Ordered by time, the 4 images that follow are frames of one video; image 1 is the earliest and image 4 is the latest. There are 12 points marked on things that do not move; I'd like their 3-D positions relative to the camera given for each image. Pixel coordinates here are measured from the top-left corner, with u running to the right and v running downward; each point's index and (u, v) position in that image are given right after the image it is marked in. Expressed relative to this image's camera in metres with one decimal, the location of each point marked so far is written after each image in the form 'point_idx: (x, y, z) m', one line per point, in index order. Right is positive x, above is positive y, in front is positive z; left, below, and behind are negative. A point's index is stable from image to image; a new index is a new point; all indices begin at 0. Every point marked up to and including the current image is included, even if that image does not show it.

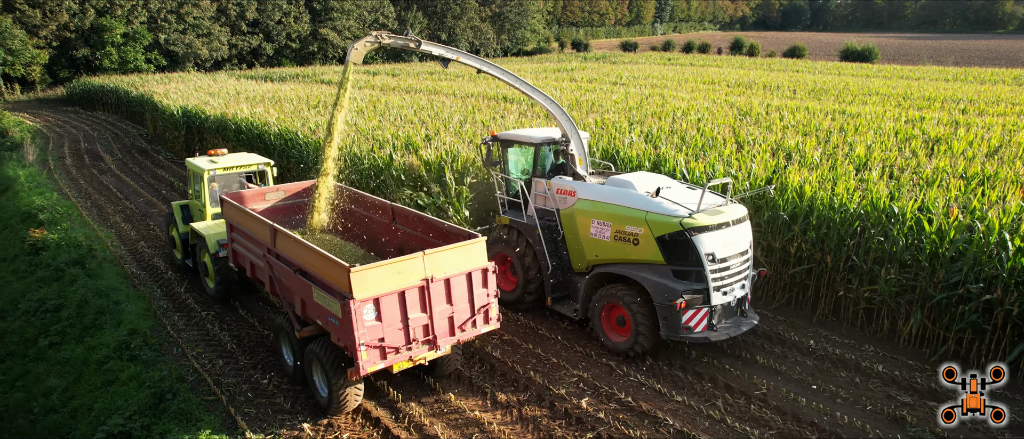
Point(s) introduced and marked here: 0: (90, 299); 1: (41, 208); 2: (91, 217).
0: (-5.0, -0.9, +7.1) m
1: (-8.5, +0.2, +10.8) m
2: (-7.6, 0.0, +10.8) m
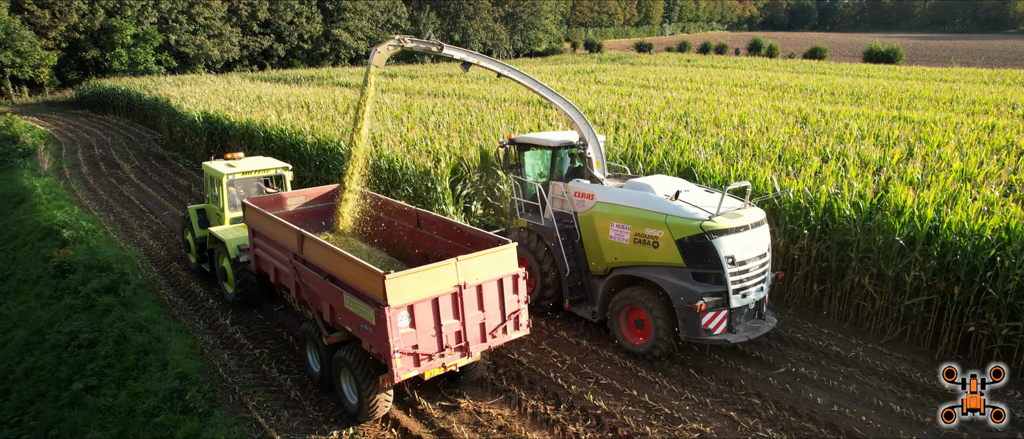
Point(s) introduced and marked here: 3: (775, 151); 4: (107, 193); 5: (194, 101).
0: (-4.1, -1.2, +6.4) m
1: (-7.5, -0.1, +10.0) m
2: (-6.7, -0.2, +10.1) m
3: (+4.1, +1.1, +9.1) m
4: (-8.8, +0.6, +13.0) m
5: (-9.6, +3.6, +18.0) m
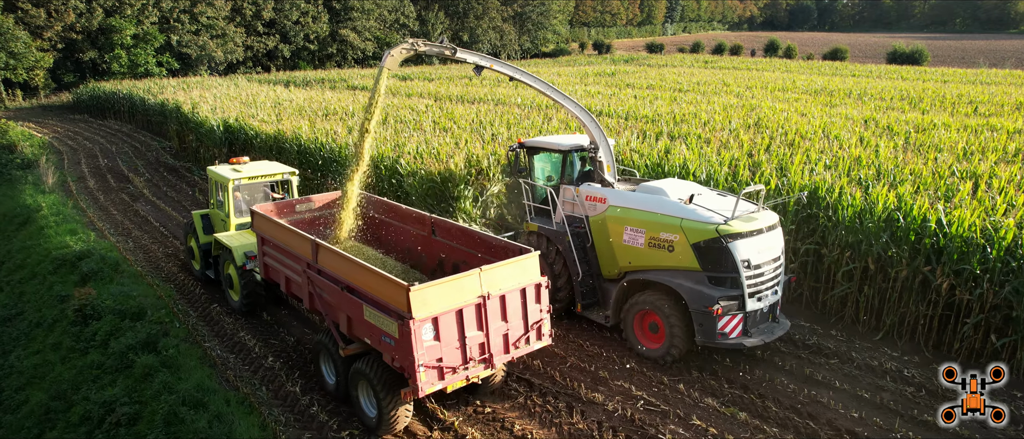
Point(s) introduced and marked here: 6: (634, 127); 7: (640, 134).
0: (-2.9, -1.6, +5.1) m
1: (-6.4, -0.5, +8.8) m
2: (-5.5, -0.7, +8.8) m
3: (+5.3, +0.7, +8.0) m
4: (-7.7, +0.2, +11.7) m
5: (-8.5, +3.2, +16.7) m
6: (+2.5, +1.9, +12.3) m
7: (+2.5, +1.7, +11.5) m
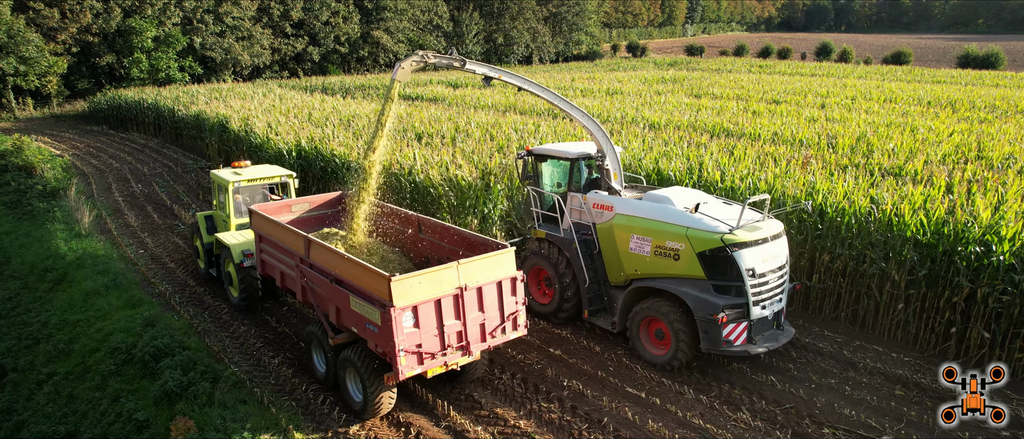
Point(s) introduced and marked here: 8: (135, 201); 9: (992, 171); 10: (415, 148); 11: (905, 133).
0: (-0.3, -2.5, +2.8) m
1: (-3.9, -1.4, +6.4) m
2: (-3.0, -1.5, +6.4) m
3: (+7.8, -0.2, +5.7) m
4: (-5.2, -0.7, +9.3) m
5: (-6.1, +2.3, +14.3) m
6: (+5.0, +1.1, +10.0) m
7: (+4.9, +0.8, +9.2) m
8: (-8.1, +0.4, +12.8) m
9: (+7.0, +0.7, +8.6) m
10: (-1.9, +1.4, +11.4) m
11: (+8.1, +1.7, +11.8) m
